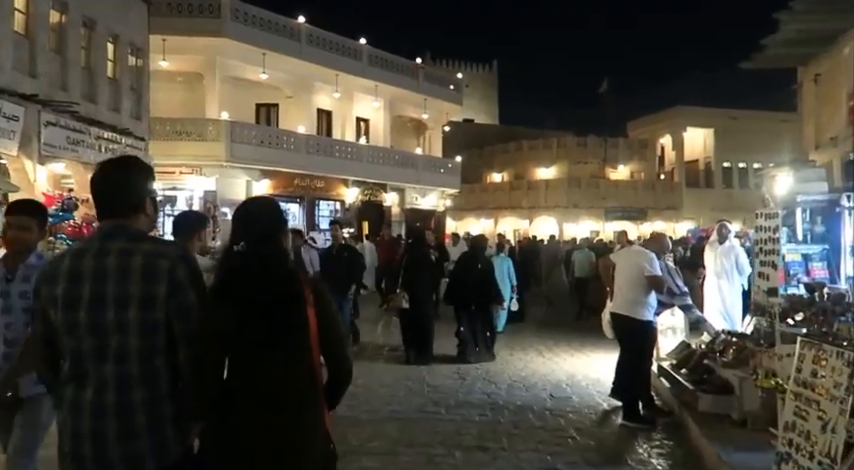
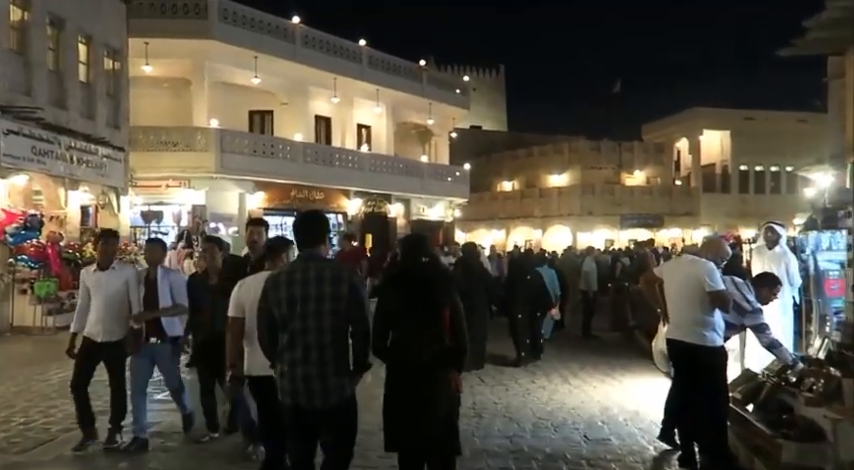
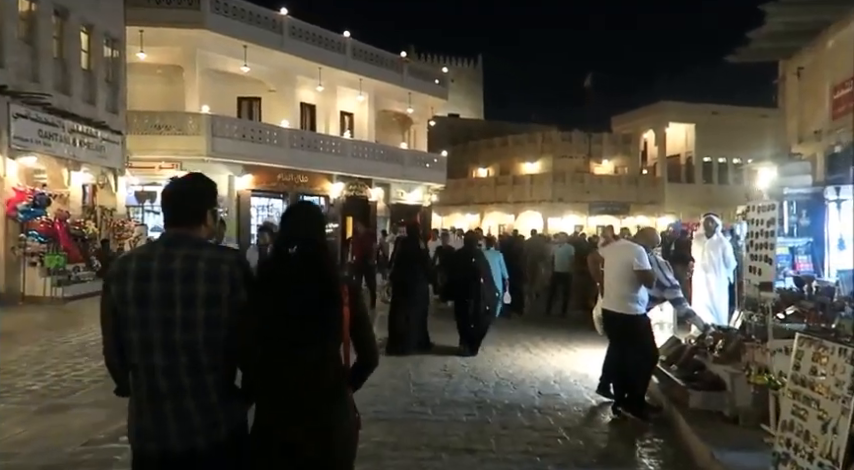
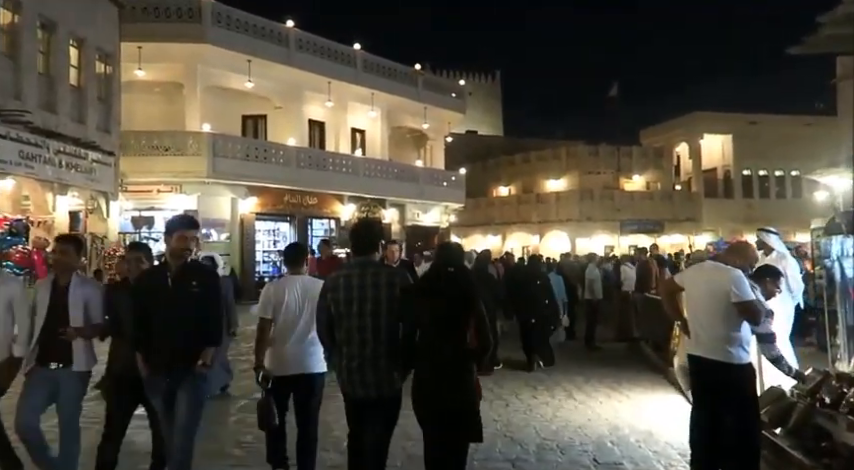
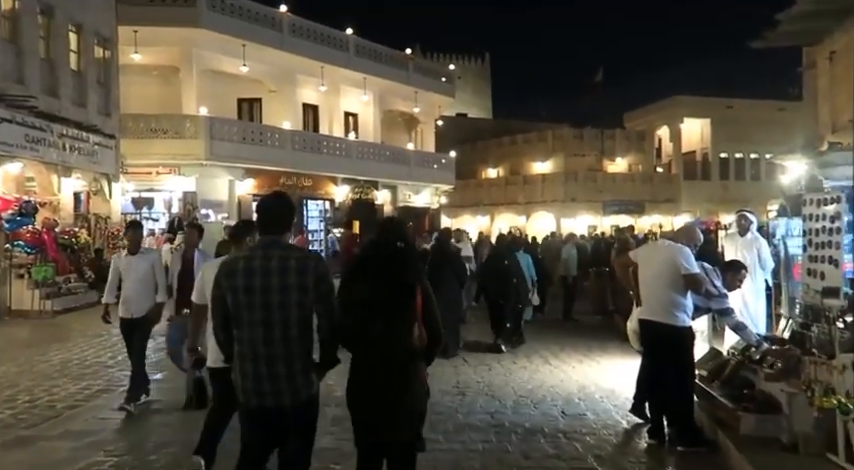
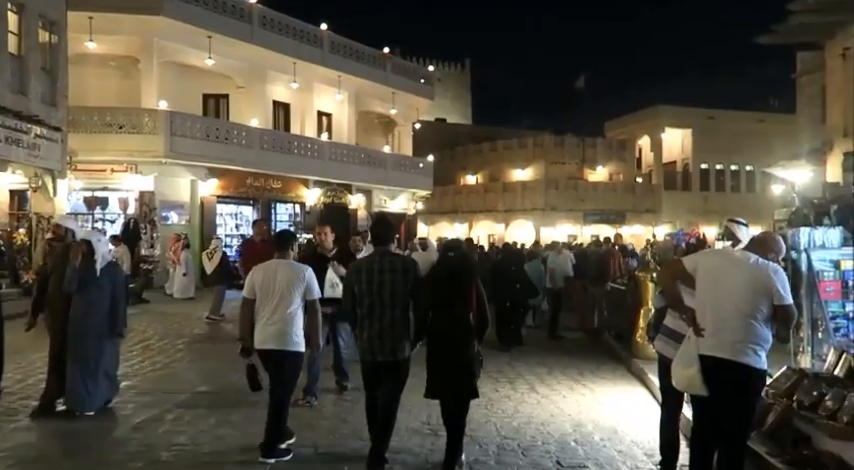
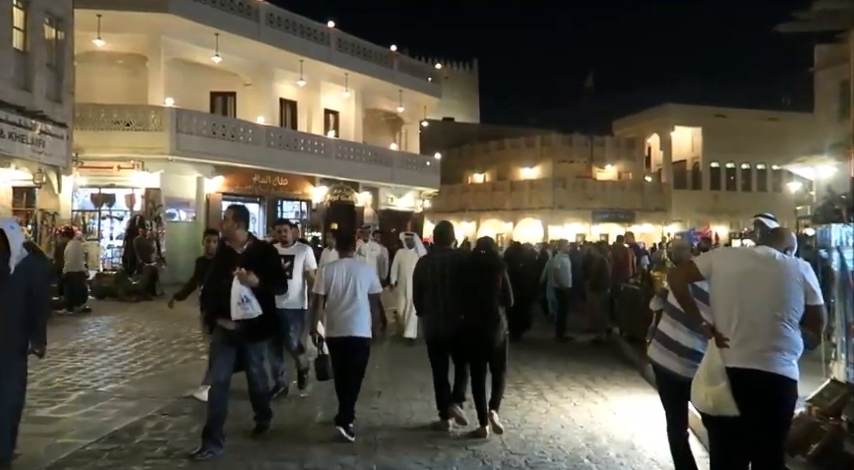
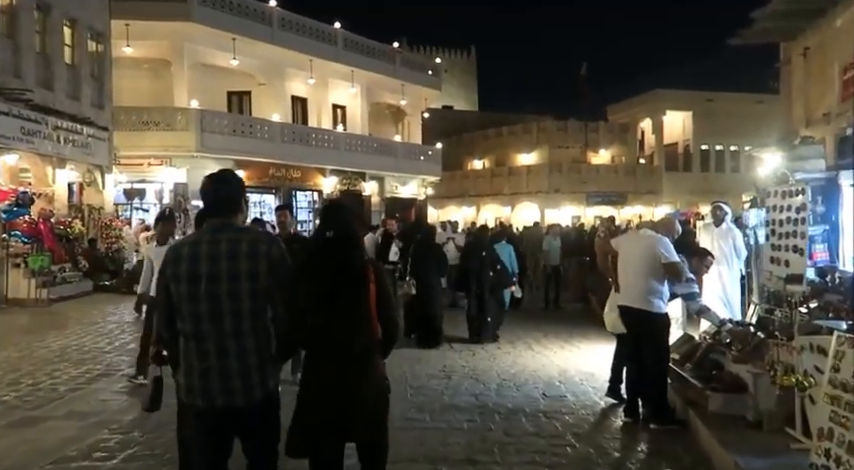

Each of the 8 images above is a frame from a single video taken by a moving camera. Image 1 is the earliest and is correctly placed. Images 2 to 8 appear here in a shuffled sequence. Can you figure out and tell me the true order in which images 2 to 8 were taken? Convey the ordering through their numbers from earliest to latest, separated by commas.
3, 8, 5, 2, 4, 6, 7
